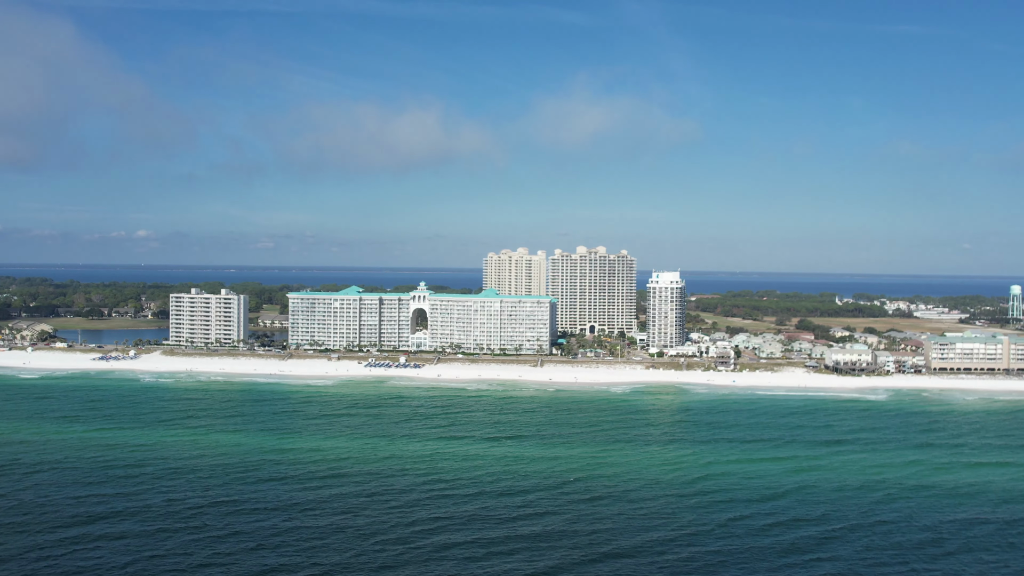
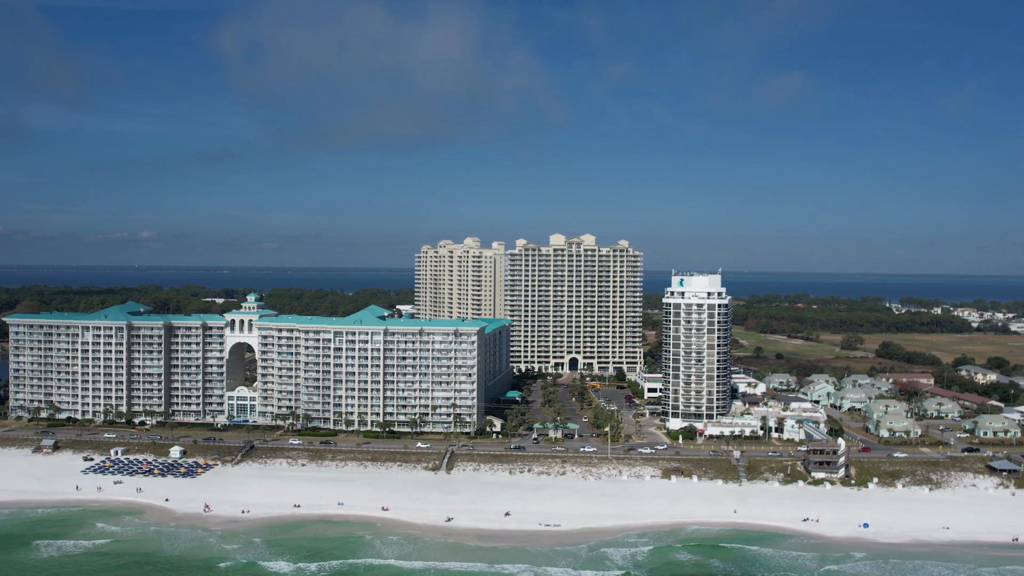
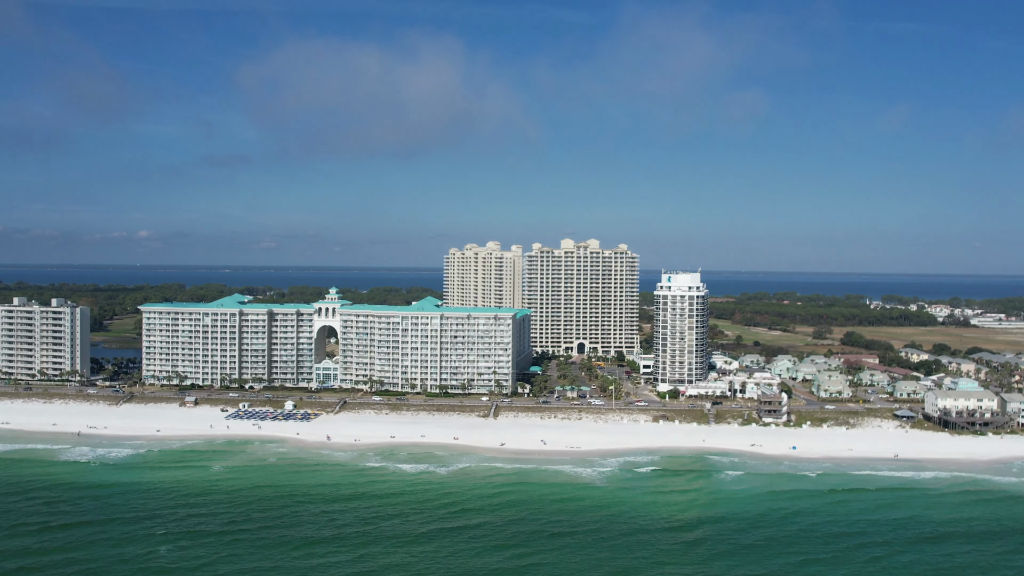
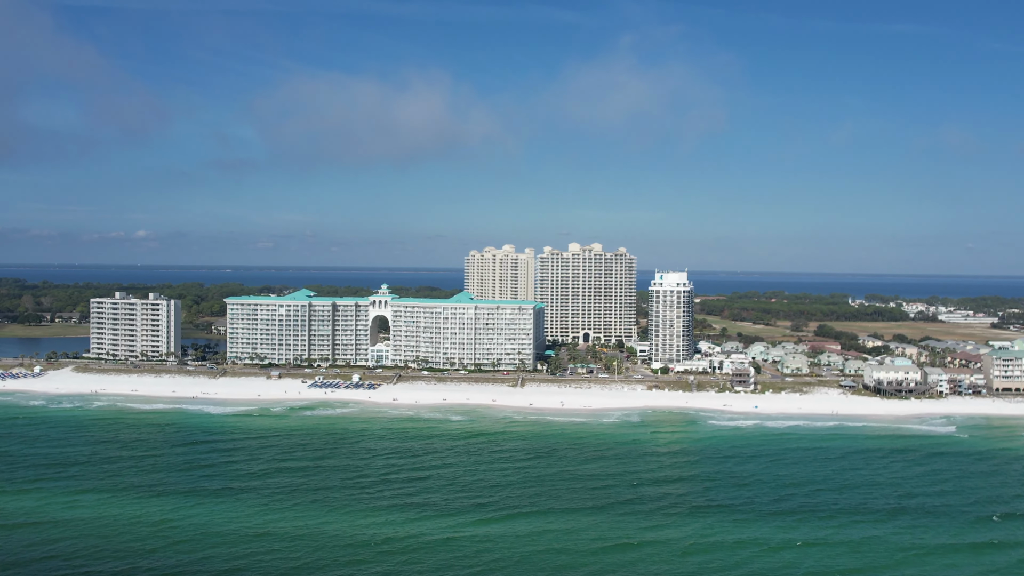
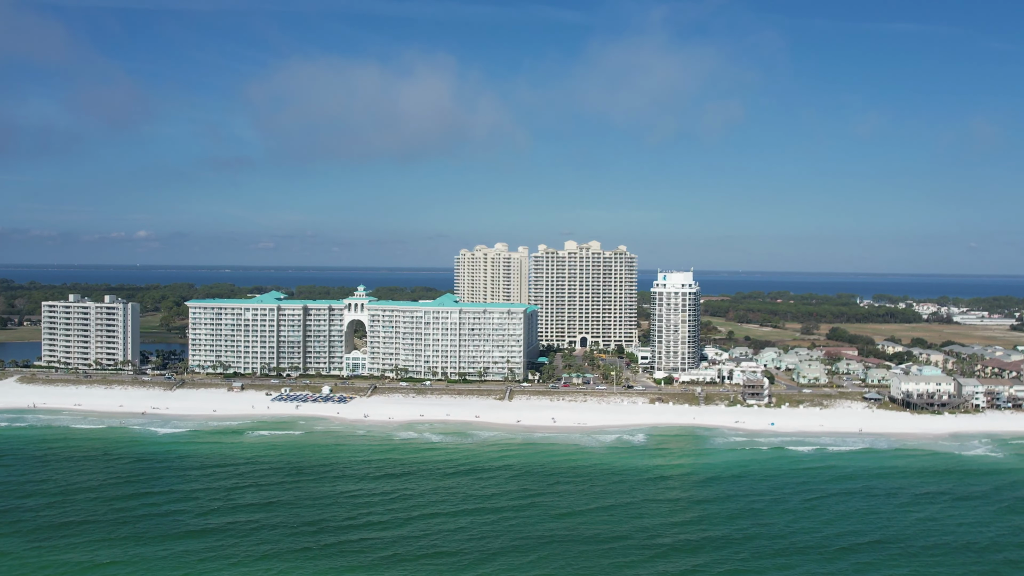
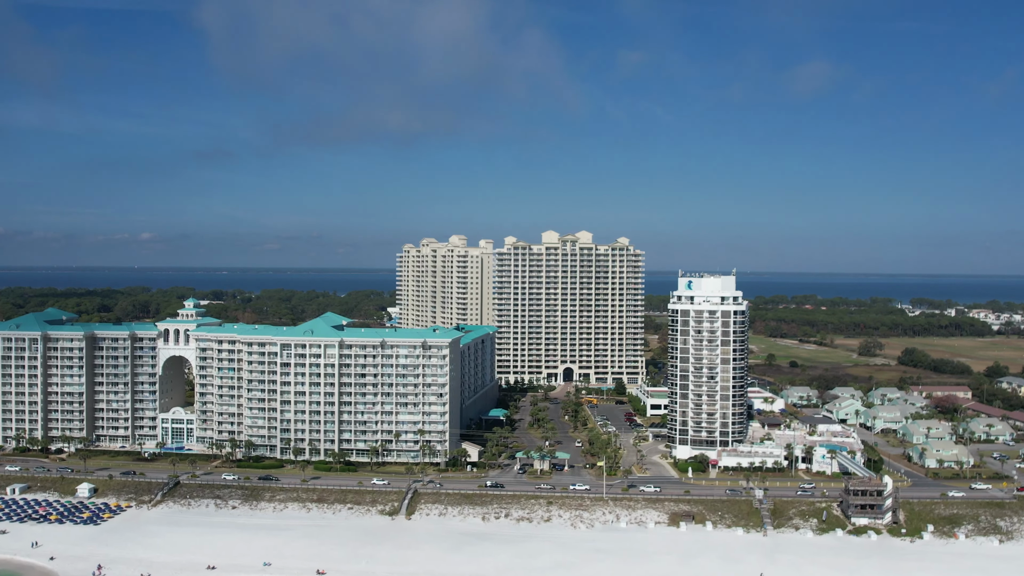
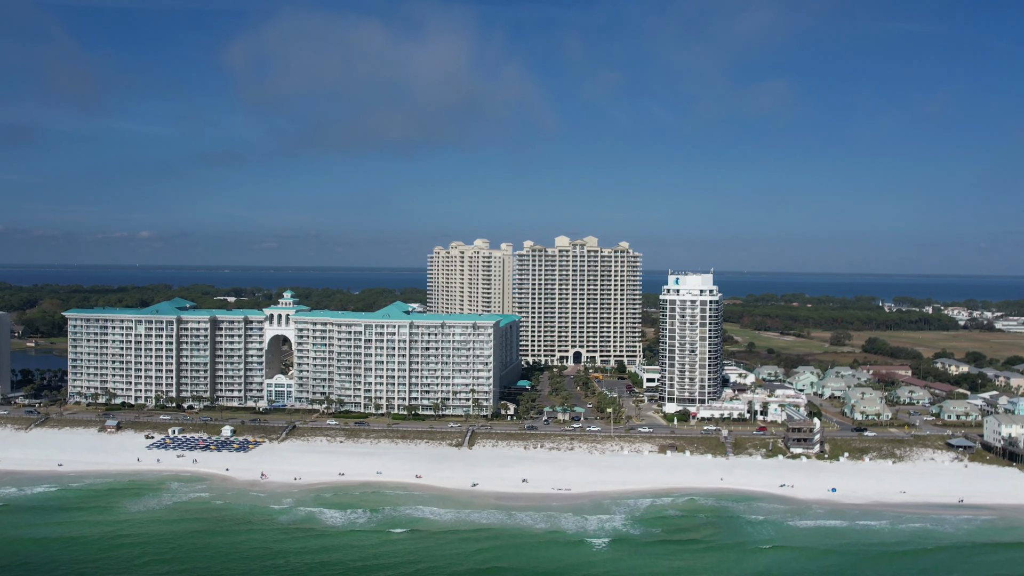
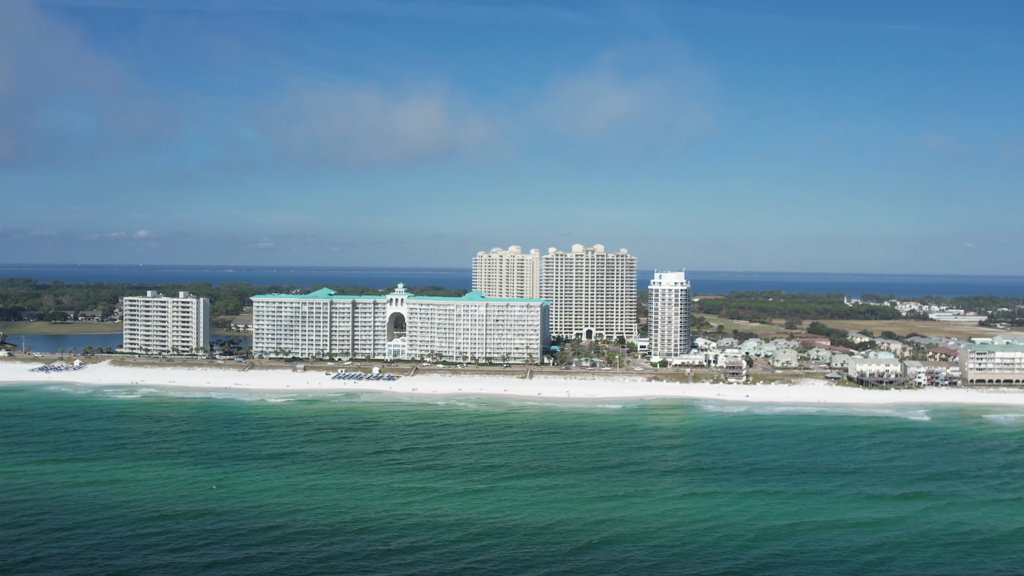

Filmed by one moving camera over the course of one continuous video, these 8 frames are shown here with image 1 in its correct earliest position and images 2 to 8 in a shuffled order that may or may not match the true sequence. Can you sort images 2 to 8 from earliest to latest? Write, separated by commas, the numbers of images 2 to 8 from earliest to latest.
8, 4, 5, 3, 7, 2, 6
